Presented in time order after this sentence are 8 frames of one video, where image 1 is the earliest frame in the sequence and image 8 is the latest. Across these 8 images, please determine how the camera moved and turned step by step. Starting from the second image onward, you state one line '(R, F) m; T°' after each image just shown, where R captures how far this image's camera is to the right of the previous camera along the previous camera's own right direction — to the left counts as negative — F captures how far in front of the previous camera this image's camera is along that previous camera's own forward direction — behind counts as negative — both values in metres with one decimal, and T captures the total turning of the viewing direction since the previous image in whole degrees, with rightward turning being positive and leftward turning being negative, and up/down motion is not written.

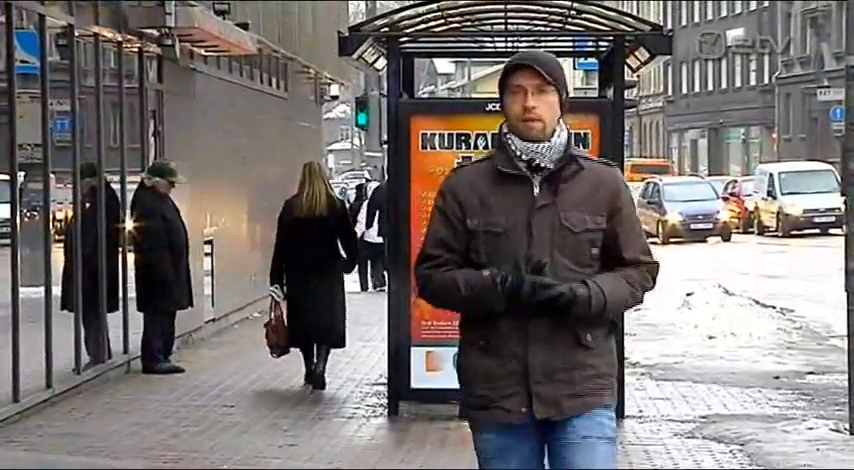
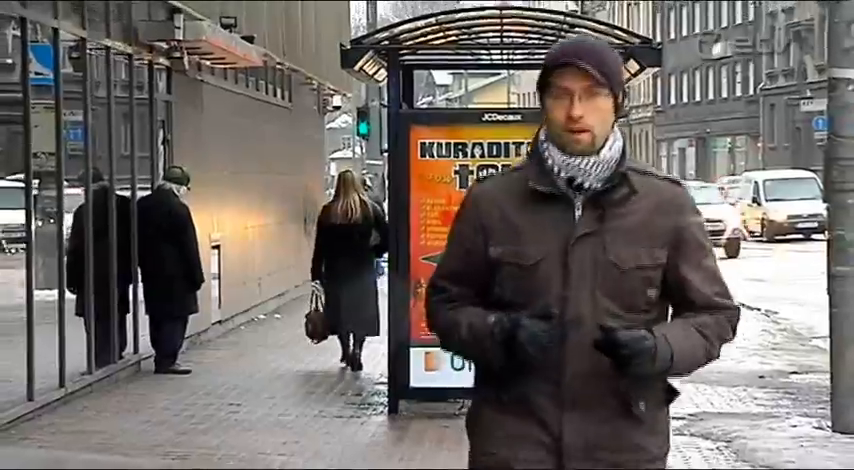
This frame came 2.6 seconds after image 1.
(0.0, -0.4) m; 0°
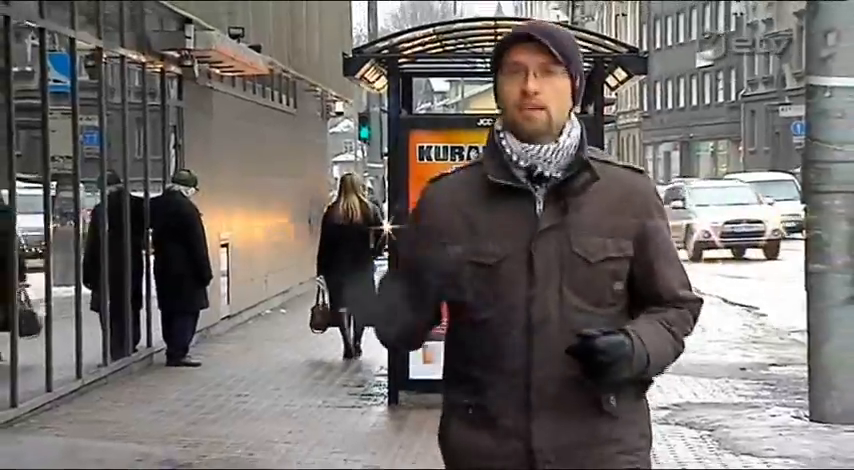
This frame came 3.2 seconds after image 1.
(0.0, -0.5) m; 0°
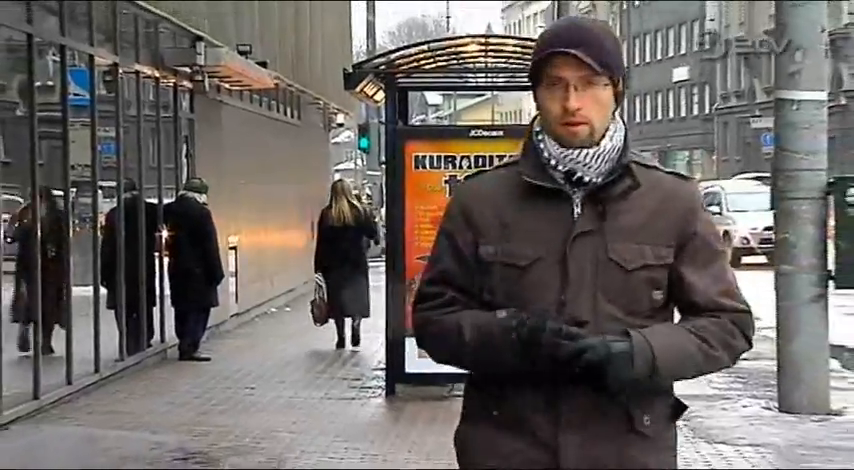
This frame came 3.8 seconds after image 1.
(0.0, -0.7) m; 0°
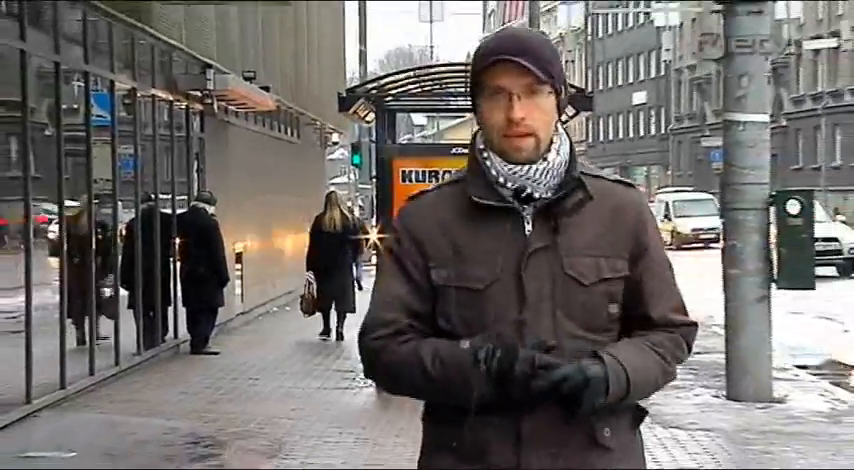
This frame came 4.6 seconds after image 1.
(+0.1, -1.3) m; 0°
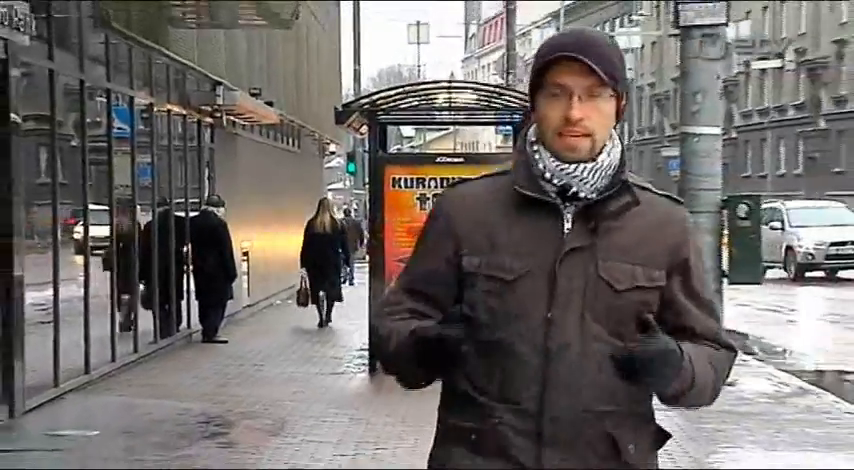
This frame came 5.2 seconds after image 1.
(+0.1, -1.4) m; 0°
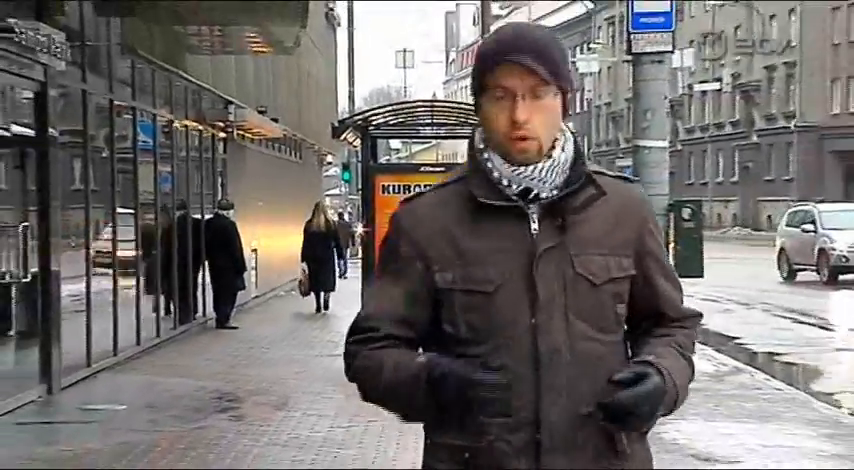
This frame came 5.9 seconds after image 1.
(+0.1, -2.0) m; 0°
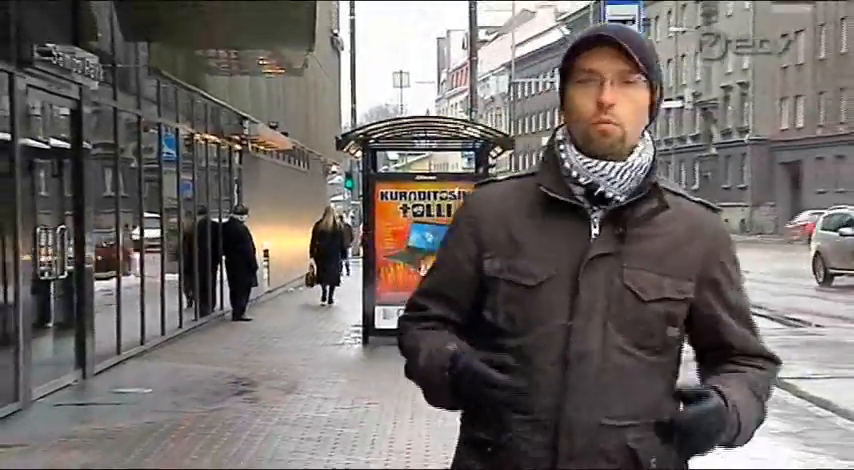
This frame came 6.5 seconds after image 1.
(+0.1, -1.8) m; 0°
